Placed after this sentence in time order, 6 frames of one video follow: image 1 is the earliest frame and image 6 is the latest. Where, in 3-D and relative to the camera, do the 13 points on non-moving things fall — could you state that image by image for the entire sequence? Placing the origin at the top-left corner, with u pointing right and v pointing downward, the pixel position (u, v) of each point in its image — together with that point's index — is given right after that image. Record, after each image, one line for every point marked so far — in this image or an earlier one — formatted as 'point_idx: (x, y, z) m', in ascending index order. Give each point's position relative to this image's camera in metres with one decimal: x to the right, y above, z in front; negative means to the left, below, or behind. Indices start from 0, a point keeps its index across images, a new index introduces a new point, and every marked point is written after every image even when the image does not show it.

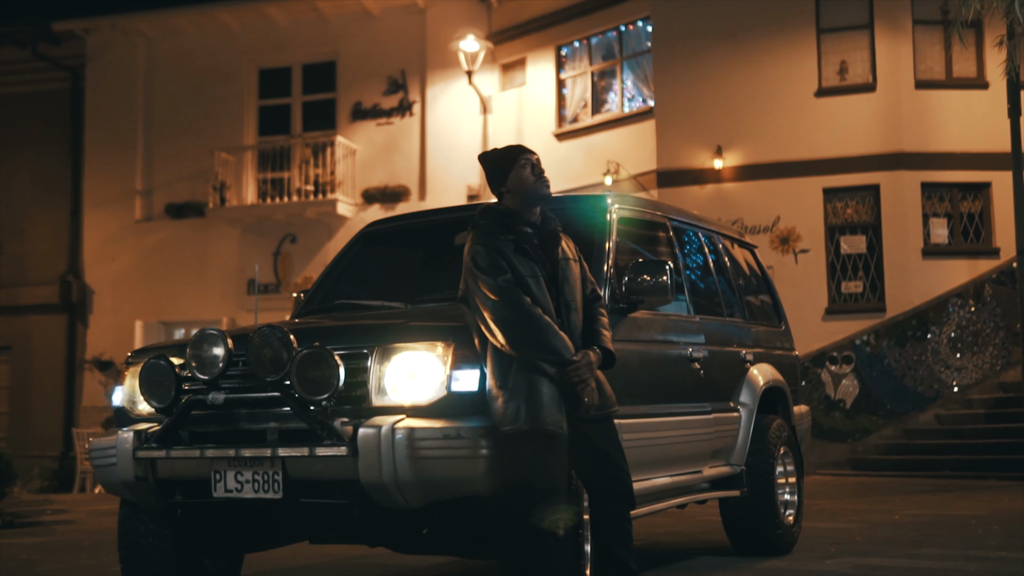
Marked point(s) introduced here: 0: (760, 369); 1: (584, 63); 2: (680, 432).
0: (+1.3, -0.4, +7.1) m
1: (+1.0, +3.1, +17.9) m
2: (+0.8, -0.7, +6.0) m
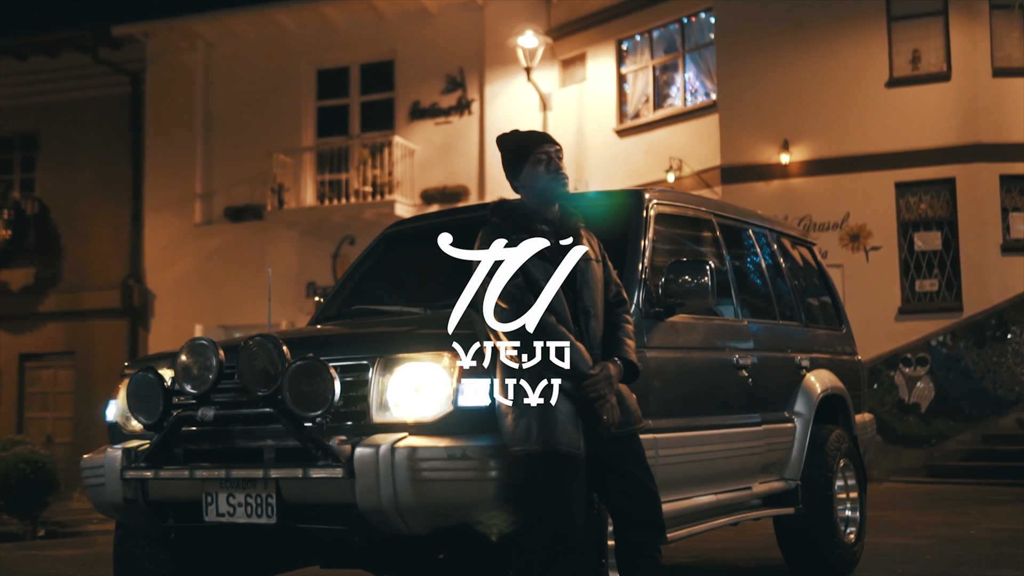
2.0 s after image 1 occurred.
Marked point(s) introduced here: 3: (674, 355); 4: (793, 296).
0: (+1.5, -0.4, +6.6) m
1: (+1.8, +3.0, +17.4) m
2: (+0.9, -0.7, +5.5) m
3: (+0.6, -0.3, +5.2) m
4: (+1.5, 0.0, +6.9) m
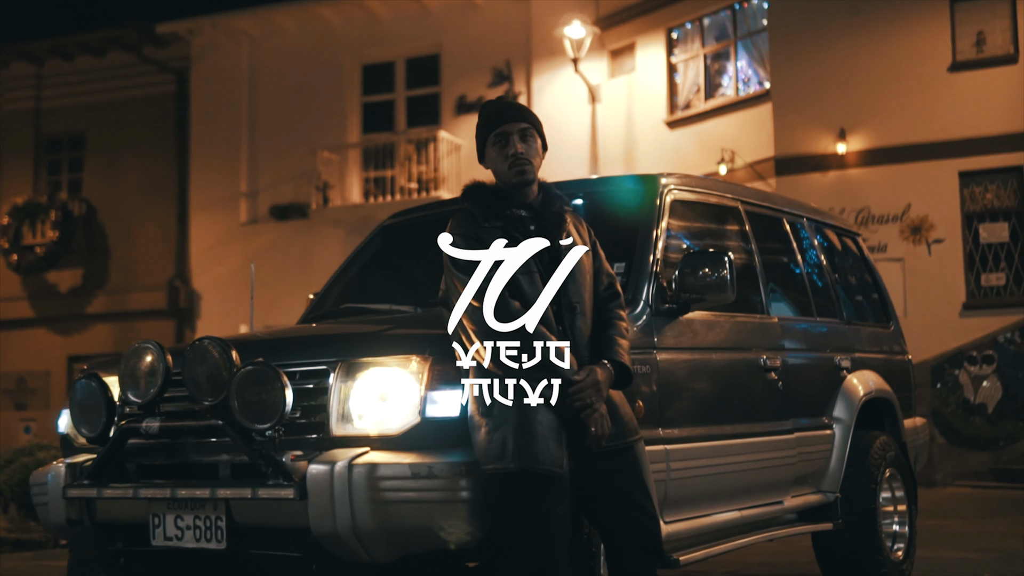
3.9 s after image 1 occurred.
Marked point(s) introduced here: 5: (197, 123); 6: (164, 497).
0: (+1.6, -0.4, +6.1) m
1: (+2.3, +3.1, +16.8) m
2: (+0.9, -0.6, +5.0) m
3: (+0.6, -0.2, +4.7) m
4: (+1.5, 0.0, +6.3) m
5: (-4.8, +2.5, +20.0) m
6: (-1.0, -0.6, +3.7) m
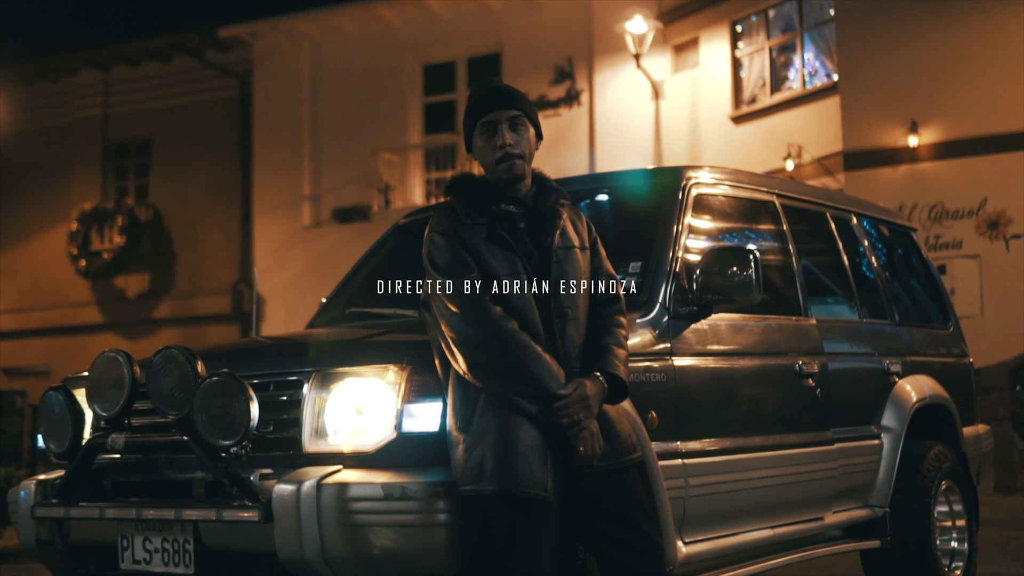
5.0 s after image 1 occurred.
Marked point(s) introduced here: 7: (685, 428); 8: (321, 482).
0: (+1.7, -0.4, +5.6) m
1: (+3.1, +3.1, +16.3) m
2: (+1.0, -0.6, +4.6) m
3: (+0.6, -0.2, +4.3) m
4: (+1.7, 0.0, +5.9) m
5: (-3.8, +2.5, +19.9) m
6: (-1.0, -0.6, +3.5) m
7: (+0.5, -0.4, +4.1) m
8: (-0.5, -0.5, +3.2) m
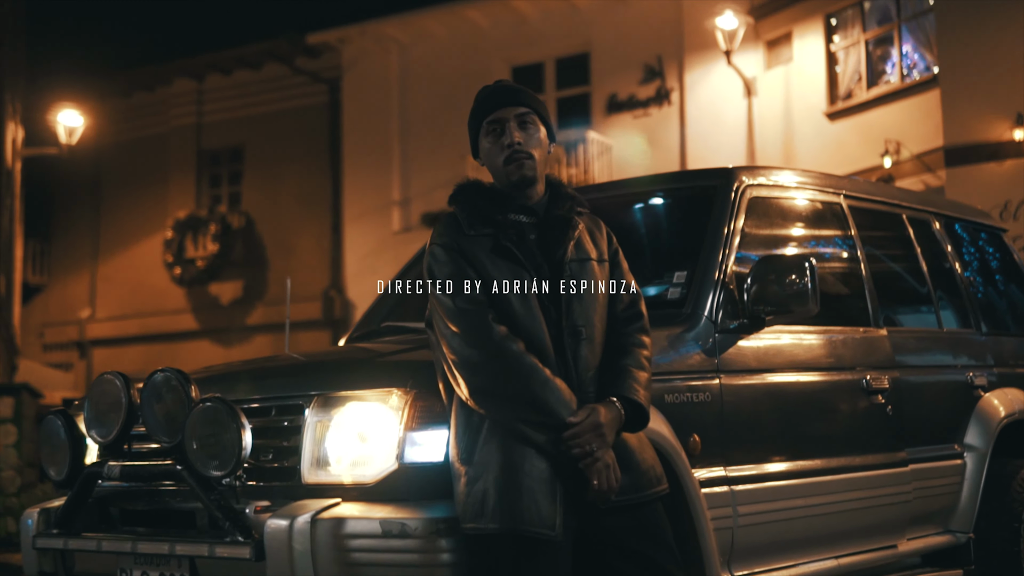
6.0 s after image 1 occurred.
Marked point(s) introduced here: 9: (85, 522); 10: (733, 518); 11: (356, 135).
0: (+1.9, -0.4, +5.2) m
1: (+4.1, +3.1, +15.7) m
2: (+1.1, -0.7, +4.2) m
3: (+0.8, -0.3, +4.0) m
4: (+1.9, 0.0, +5.5) m
5: (-2.5, +2.4, +19.9) m
6: (-1.0, -0.7, +3.3) m
7: (+0.6, -0.5, +3.8) m
8: (-0.4, -0.5, +2.9) m
9: (-1.1, -0.6, +3.5) m
10: (+0.6, -0.6, +3.7) m
11: (-2.4, +2.3, +19.8) m
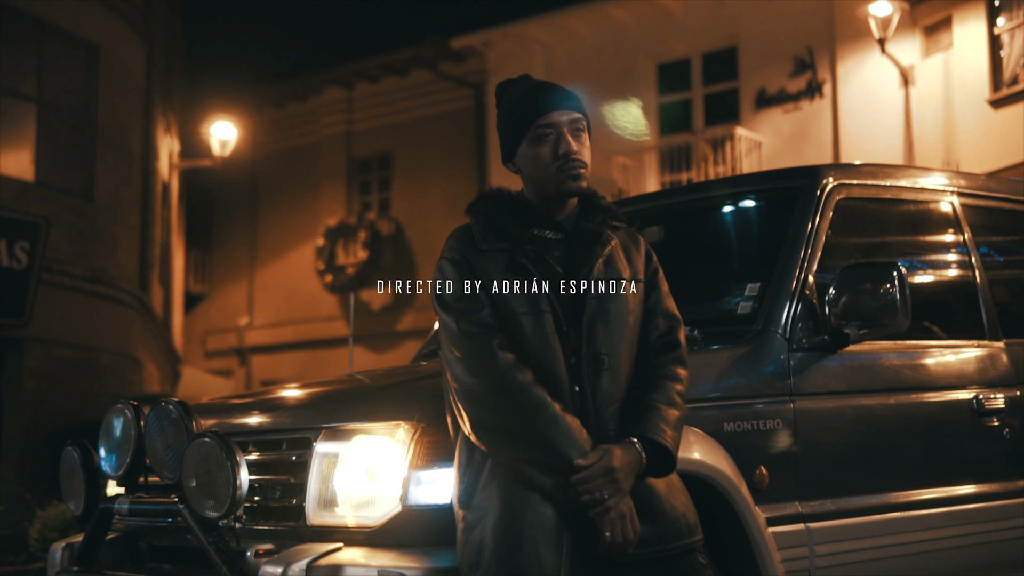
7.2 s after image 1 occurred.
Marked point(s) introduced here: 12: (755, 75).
0: (+2.2, -0.4, +4.6) m
1: (+5.7, +3.1, +14.8) m
2: (+1.3, -0.7, +3.8) m
3: (+0.9, -0.3, +3.5) m
4: (+2.3, 0.0, +4.9) m
5: (-0.3, +2.3, +19.8) m
6: (-0.9, -0.7, +3.1) m
7: (+0.8, -0.5, +3.4) m
8: (-0.4, -0.6, +2.7) m
9: (-1.0, -0.7, +3.3) m
10: (+0.8, -0.7, +3.3) m
11: (-0.2, +2.2, +19.7) m
12: (+3.2, +2.8, +17.2) m
